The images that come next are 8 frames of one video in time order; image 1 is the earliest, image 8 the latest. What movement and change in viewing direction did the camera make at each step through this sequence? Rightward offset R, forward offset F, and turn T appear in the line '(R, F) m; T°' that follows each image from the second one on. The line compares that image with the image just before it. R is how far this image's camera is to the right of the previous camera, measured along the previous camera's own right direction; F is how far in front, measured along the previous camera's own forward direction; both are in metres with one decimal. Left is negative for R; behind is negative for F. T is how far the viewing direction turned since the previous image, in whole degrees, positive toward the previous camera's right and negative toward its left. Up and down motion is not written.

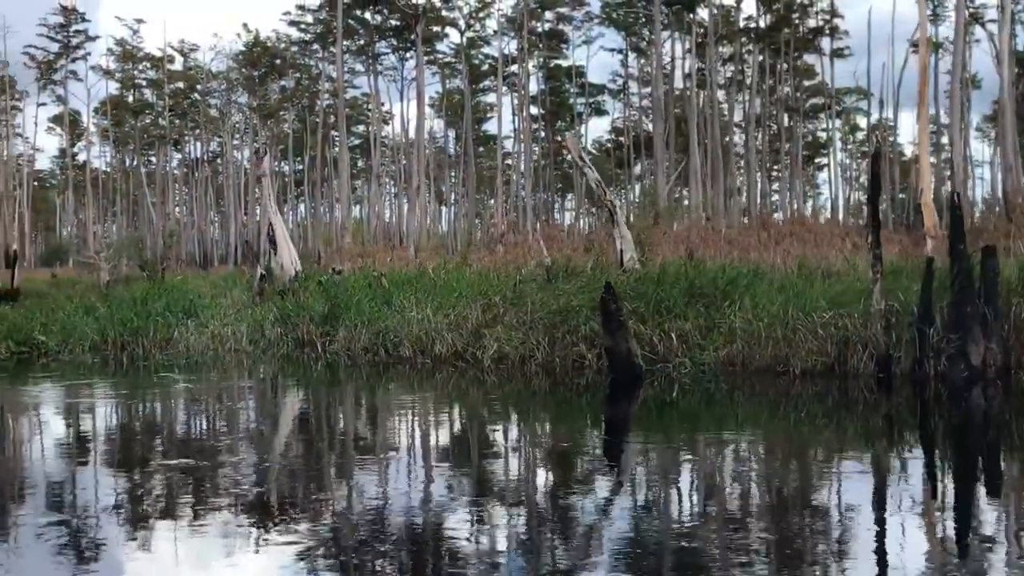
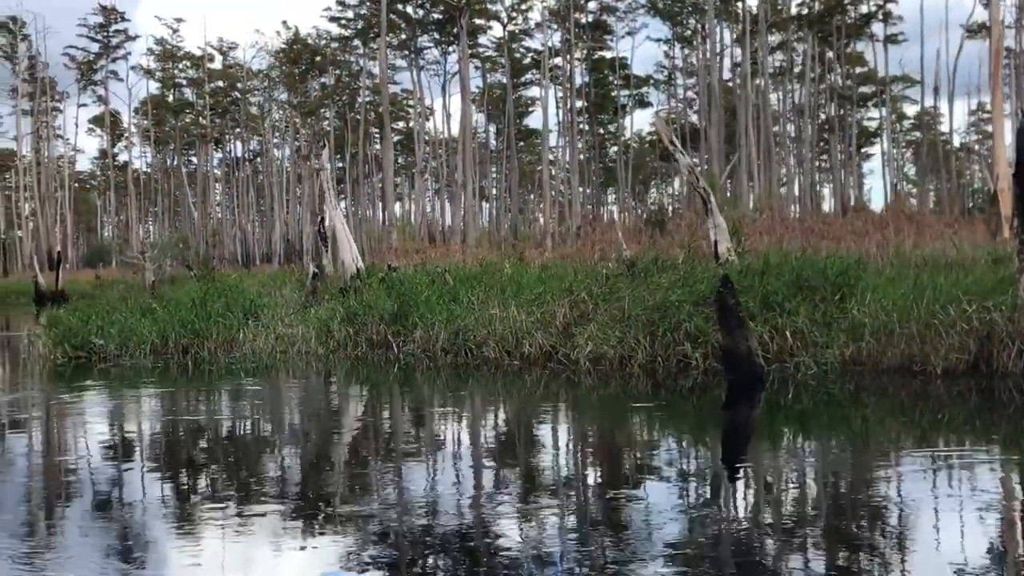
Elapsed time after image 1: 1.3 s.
(-0.2, 0.0) m; -1°
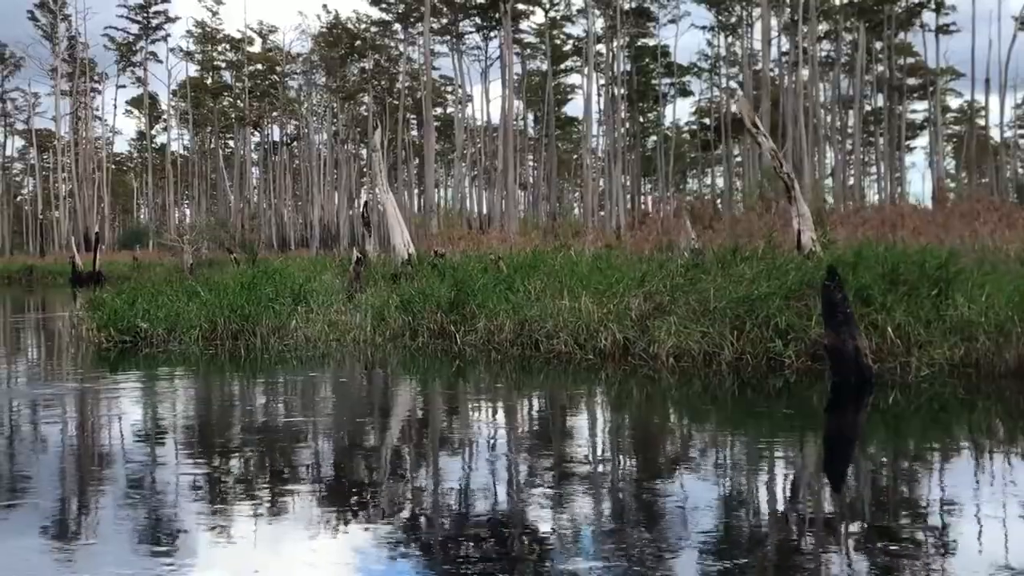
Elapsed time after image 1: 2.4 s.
(-0.1, 0.0) m; 0°
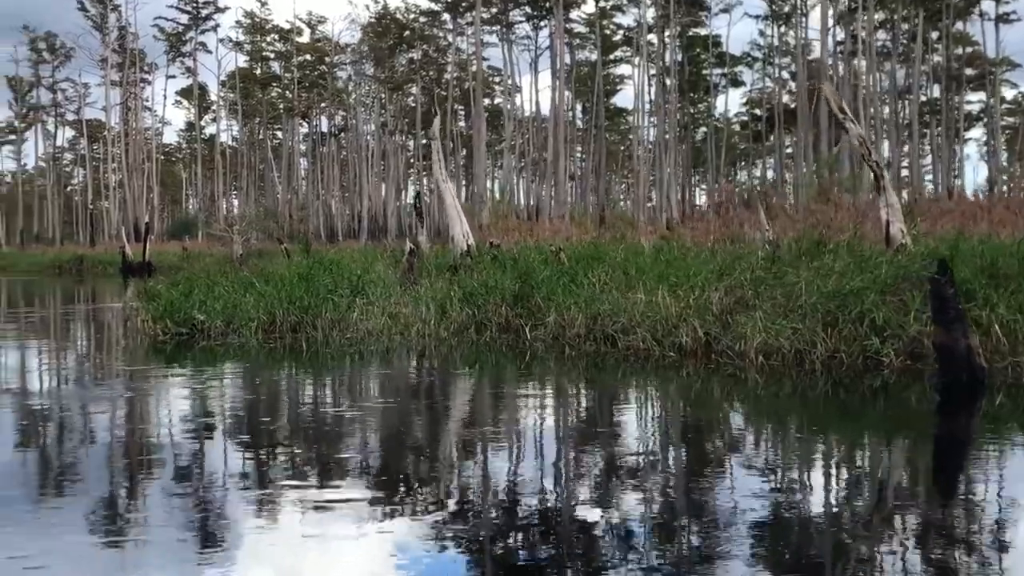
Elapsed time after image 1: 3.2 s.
(-0.1, 0.0) m; -1°
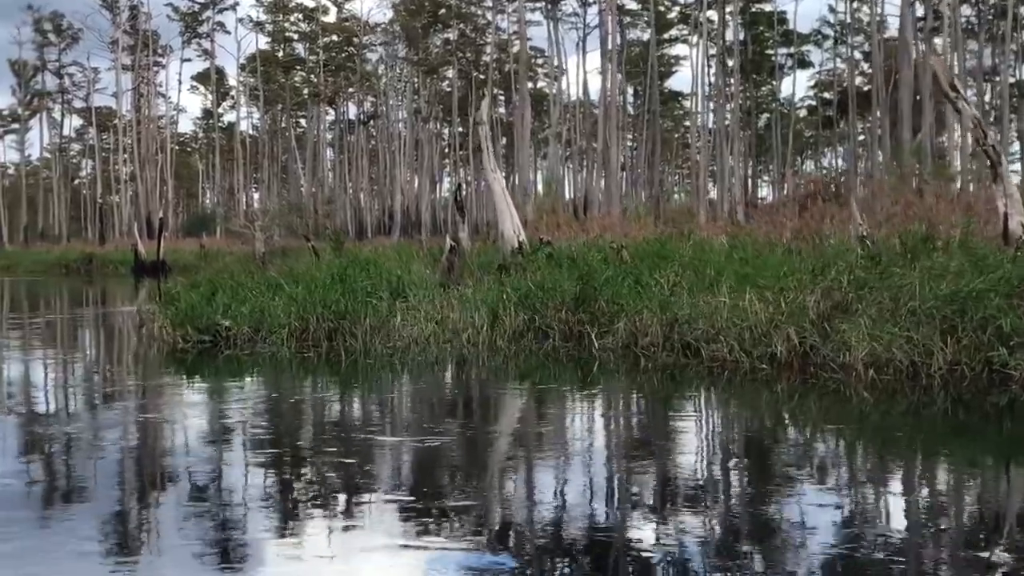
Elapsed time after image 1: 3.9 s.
(-0.2, +0.6) m; -1°
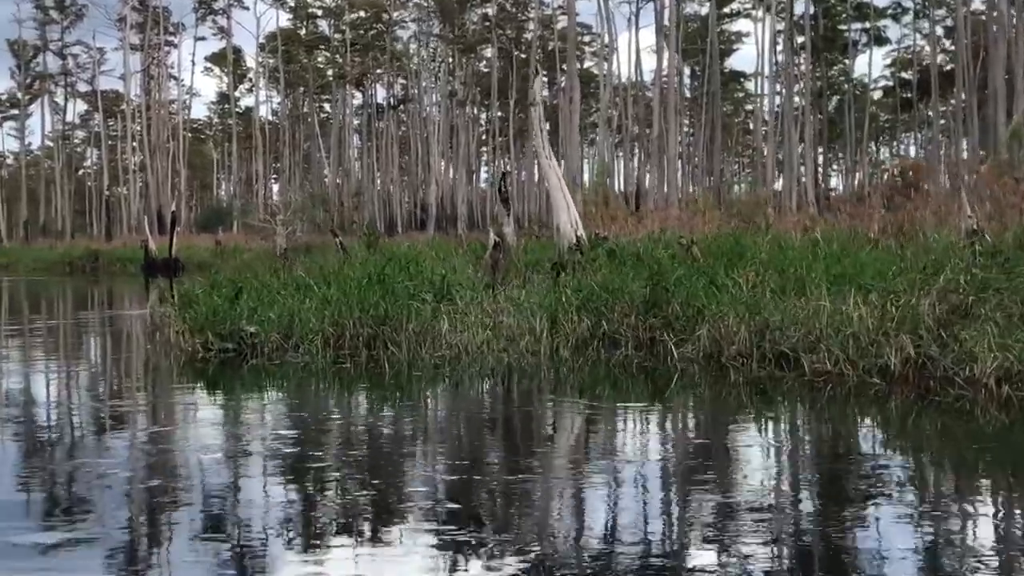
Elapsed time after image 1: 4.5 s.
(-0.2, +0.6) m; 0°
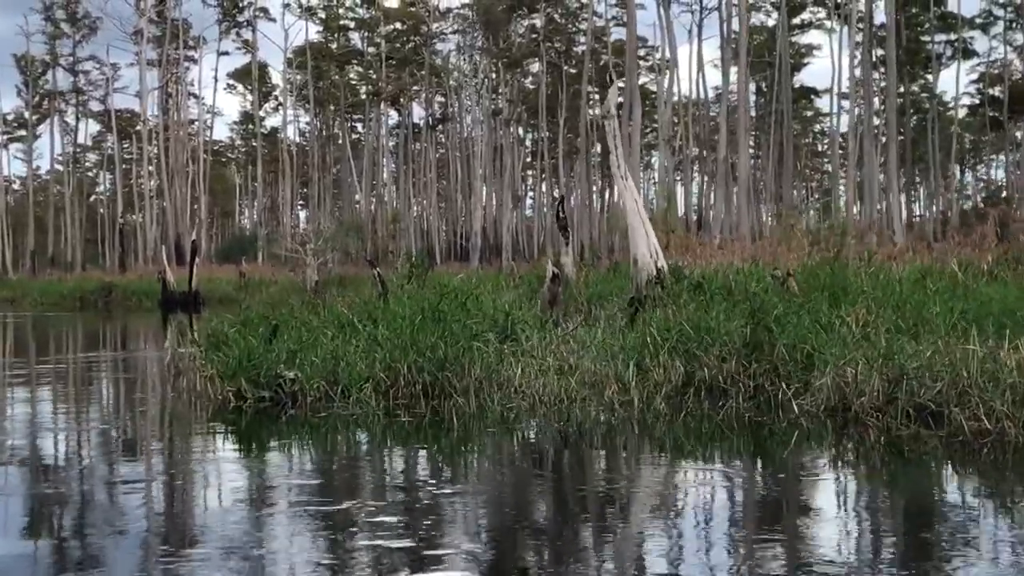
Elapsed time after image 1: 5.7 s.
(-0.2, +0.5) m; 0°
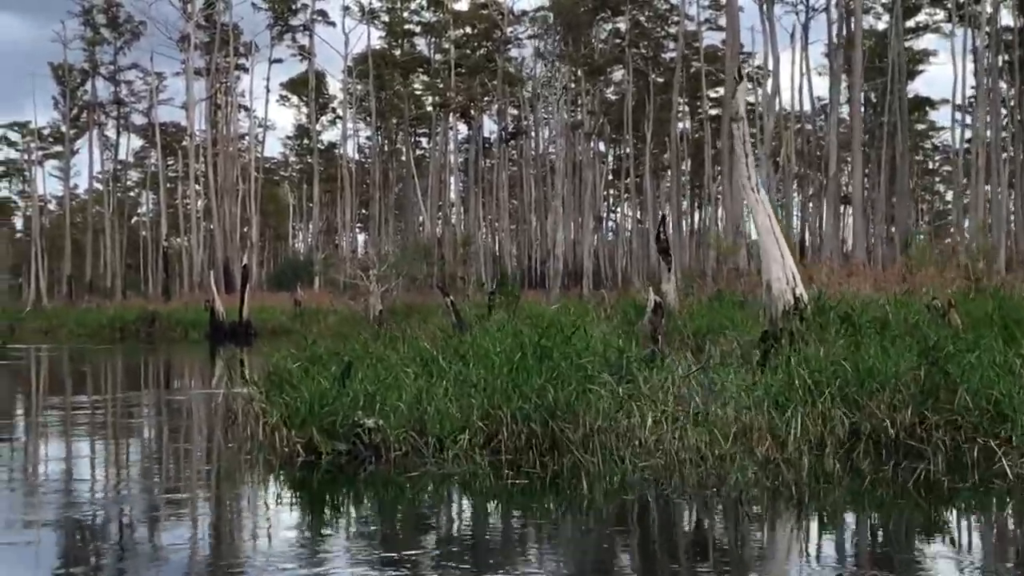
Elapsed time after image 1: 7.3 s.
(-0.2, +0.5) m; -1°
